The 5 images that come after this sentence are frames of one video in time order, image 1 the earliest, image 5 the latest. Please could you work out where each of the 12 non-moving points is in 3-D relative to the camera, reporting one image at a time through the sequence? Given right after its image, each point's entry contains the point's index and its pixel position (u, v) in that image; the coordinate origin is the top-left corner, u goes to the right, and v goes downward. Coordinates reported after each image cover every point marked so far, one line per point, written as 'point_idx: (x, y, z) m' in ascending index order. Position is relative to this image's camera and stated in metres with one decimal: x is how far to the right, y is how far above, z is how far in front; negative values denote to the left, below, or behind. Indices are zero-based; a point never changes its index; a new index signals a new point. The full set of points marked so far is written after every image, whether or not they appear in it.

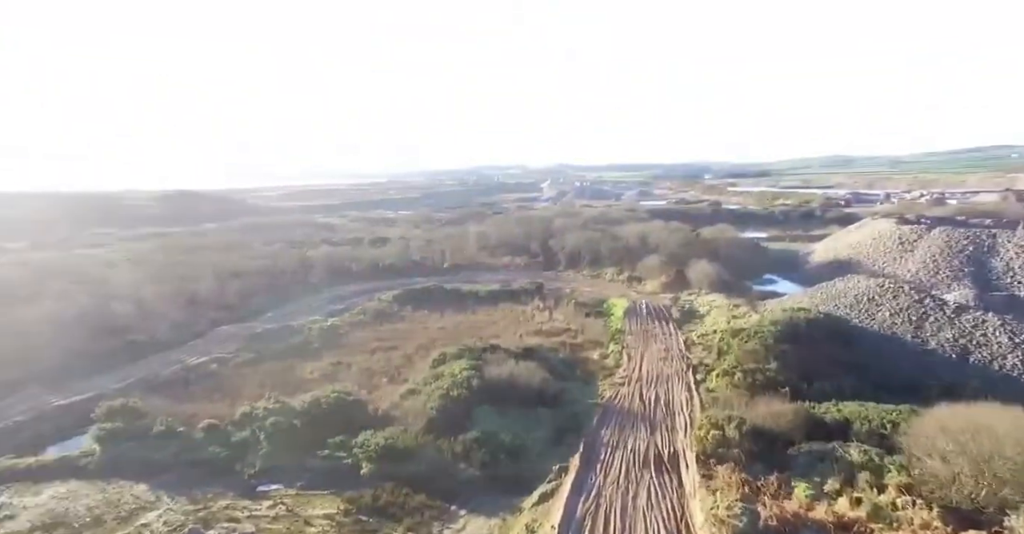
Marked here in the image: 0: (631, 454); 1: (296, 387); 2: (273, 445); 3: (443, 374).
0: (+1.8, -2.9, +10.3) m
1: (-6.2, -3.4, +19.0) m
2: (-4.2, -3.2, +12.1) m
3: (-1.5, -2.4, +14.9) m
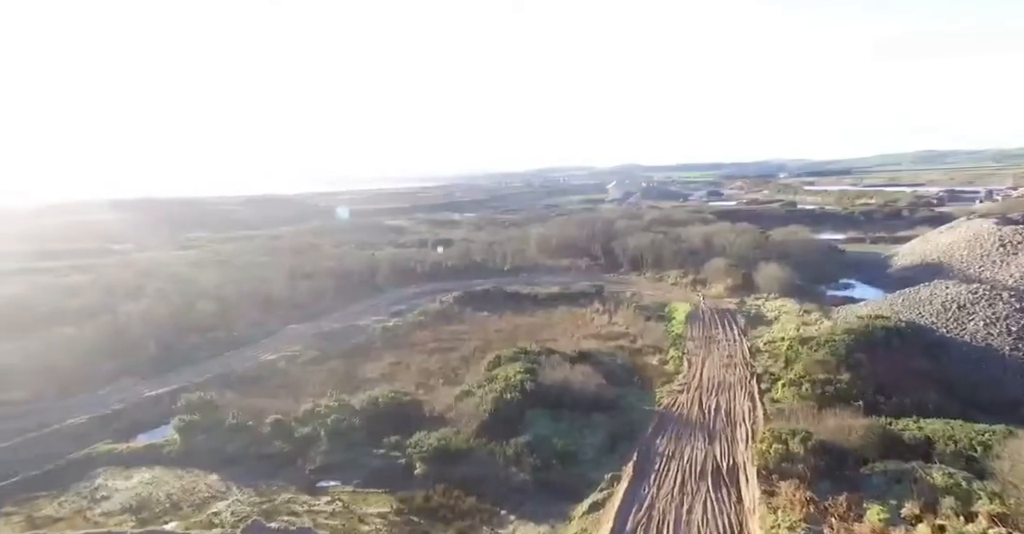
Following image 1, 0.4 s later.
0: (+2.6, -2.9, +9.8) m
1: (-4.6, -3.4, +19.3) m
2: (-3.2, -3.2, +12.2) m
3: (-0.3, -2.4, +14.7) m
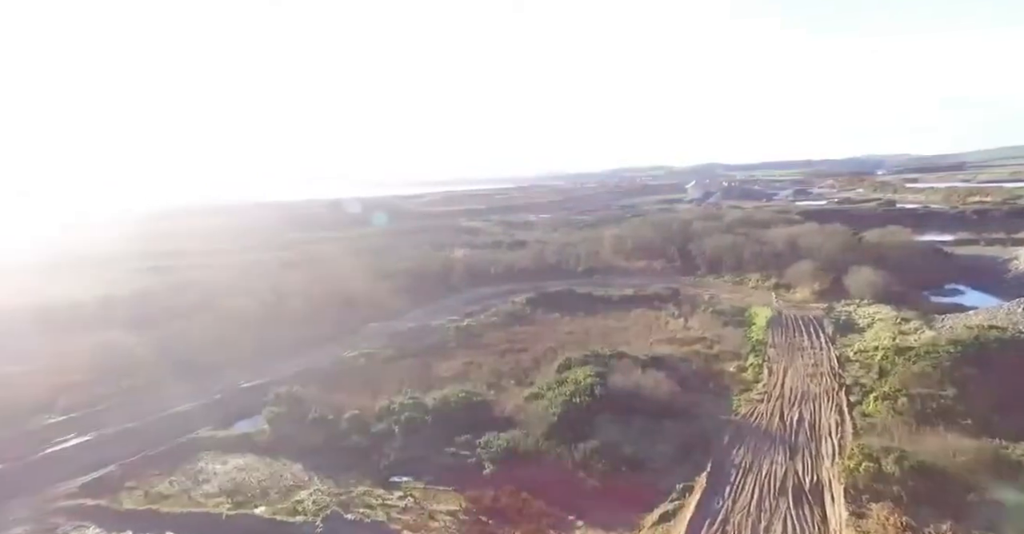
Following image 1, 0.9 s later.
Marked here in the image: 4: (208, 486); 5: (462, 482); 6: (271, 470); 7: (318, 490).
0: (+3.6, -3.0, +9.3) m
1: (-2.6, -3.4, +19.5) m
2: (-1.9, -3.2, +12.3) m
3: (+1.2, -2.4, +14.5) m
4: (-4.8, -3.5, +10.7) m
5: (-0.8, -3.4, +10.4) m
6: (-4.1, -3.4, +11.3) m
7: (-2.9, -3.4, +10.3) m
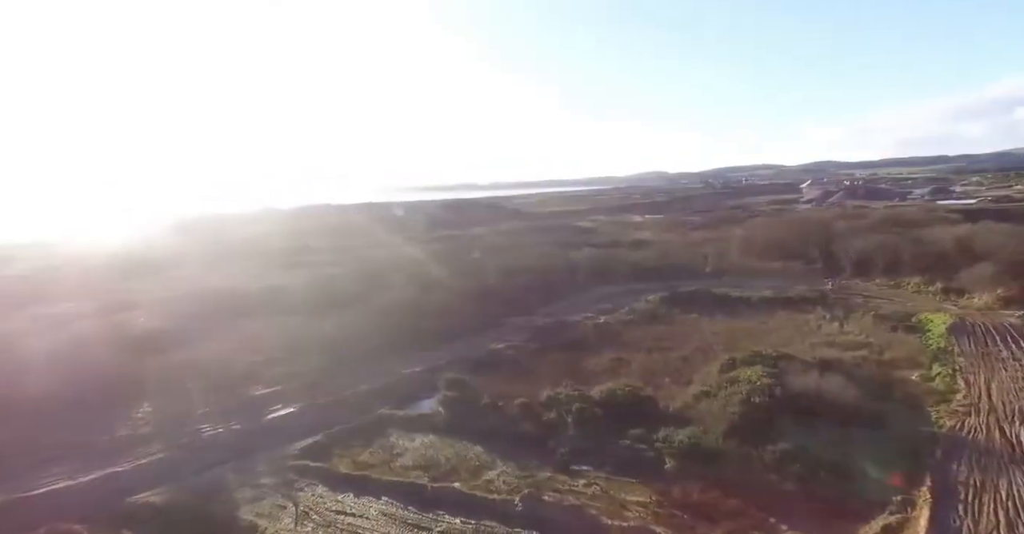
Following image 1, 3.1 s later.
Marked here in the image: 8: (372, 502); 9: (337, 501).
0: (+6.1, -2.9, +8.4) m
1: (+1.9, -3.2, +19.6) m
2: (+1.2, -3.0, +12.4) m
3: (+4.8, -2.4, +14.0) m
4: (-1.8, -3.3, +11.4) m
5: (+2.0, -3.2, +10.3) m
6: (-1.0, -3.2, +11.8) m
7: (-0.1, -3.2, +10.6) m
8: (-1.9, -3.2, +9.1) m
9: (-2.4, -3.2, +9.1) m
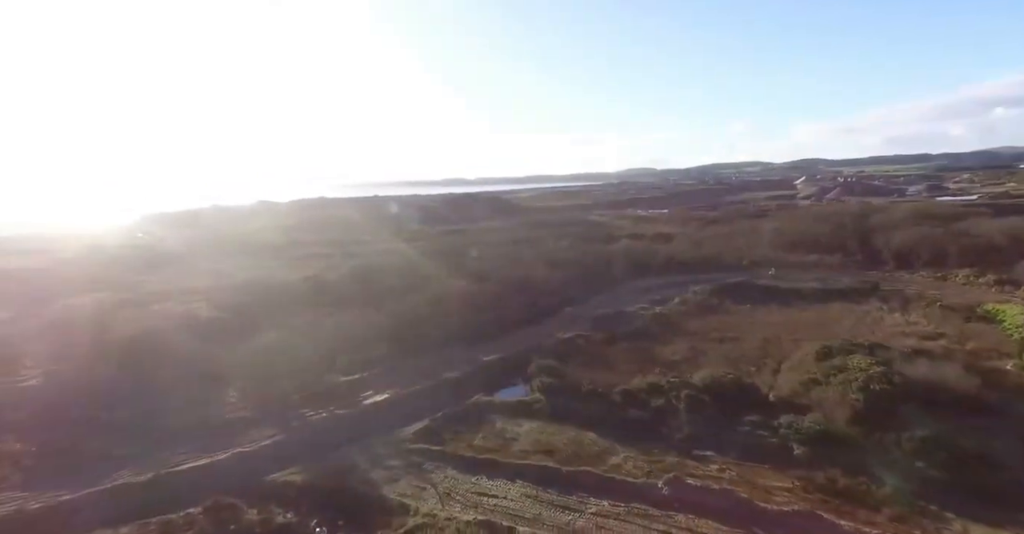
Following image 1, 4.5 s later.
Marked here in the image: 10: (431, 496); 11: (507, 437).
0: (+8.0, -2.7, +8.1) m
1: (+4.2, -2.8, +19.3) m
2: (+3.3, -2.7, +12.2) m
3: (+6.8, -2.0, +13.7) m
4: (+0.1, -3.0, +11.3) m
5: (+4.0, -3.0, +10.1) m
6: (+1.0, -2.9, +11.7) m
7: (+1.8, -3.0, +10.4) m
8: (0.0, -2.9, +9.0) m
9: (-0.5, -2.9, +9.1) m
10: (-1.1, -3.0, +8.7) m
11: (-0.1, -3.0, +11.6) m
